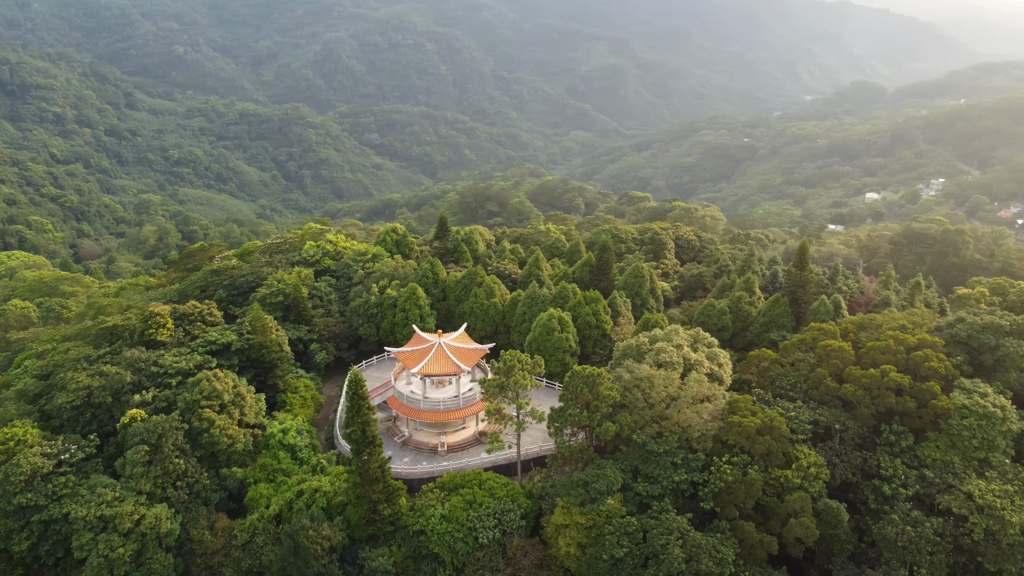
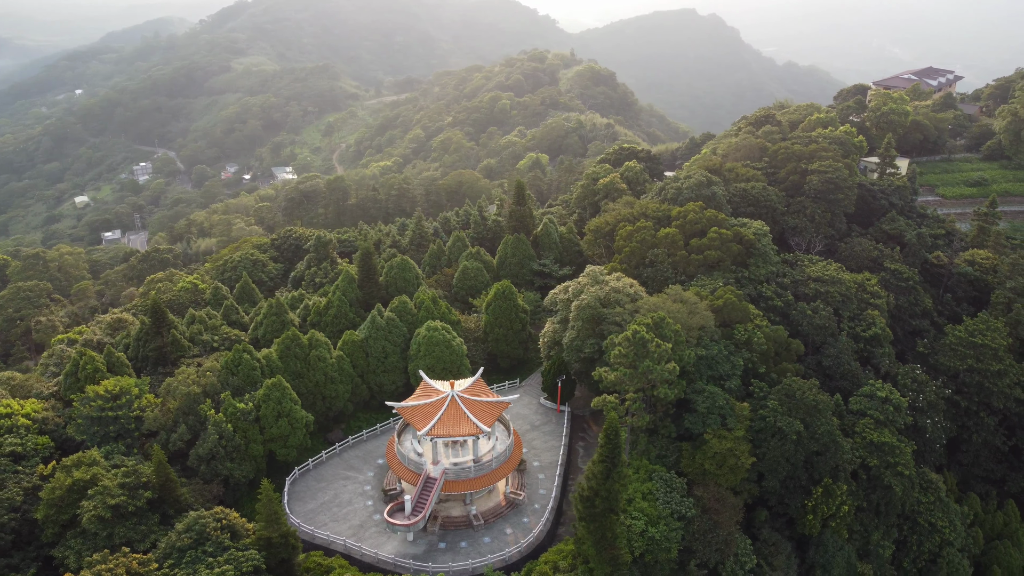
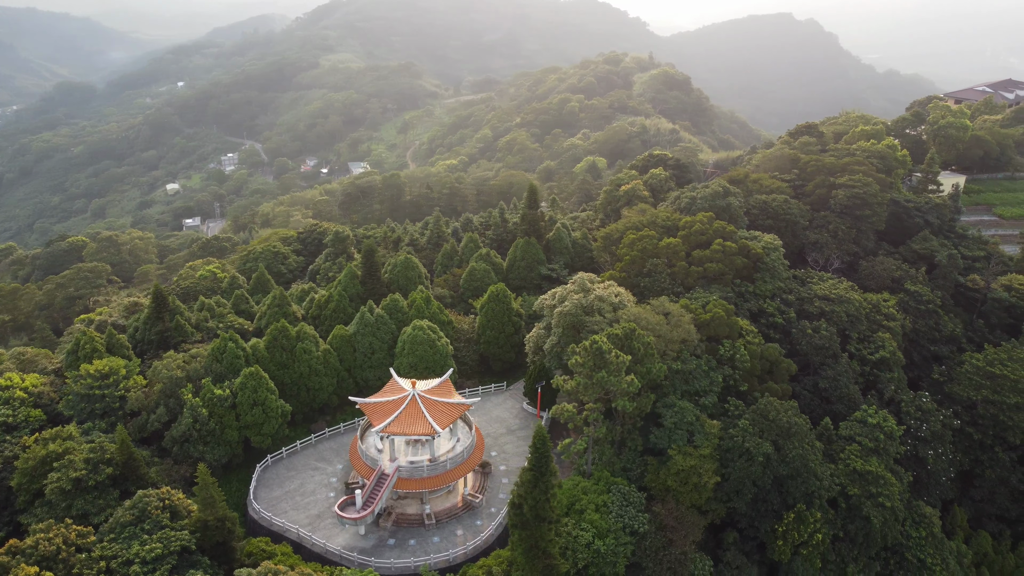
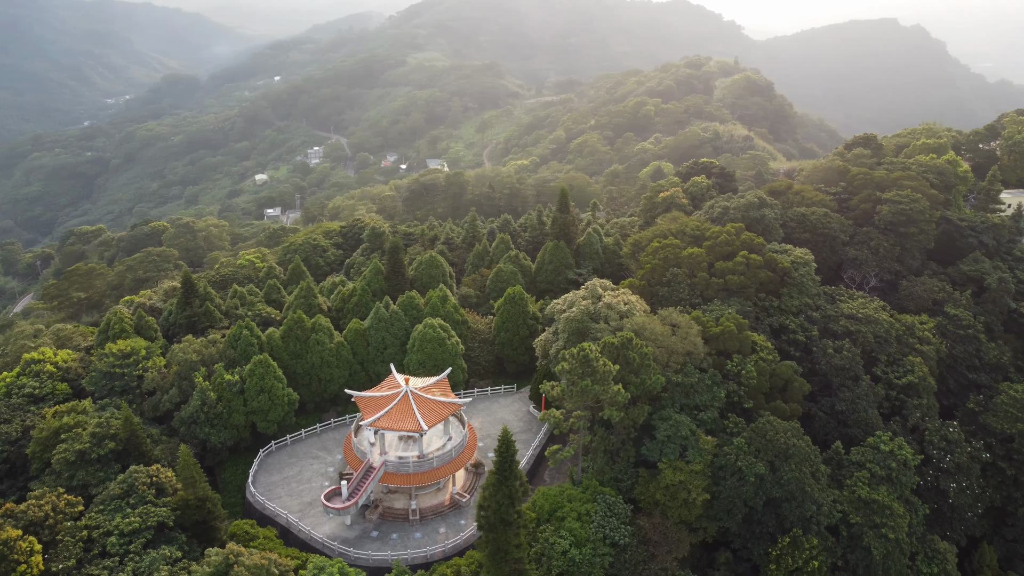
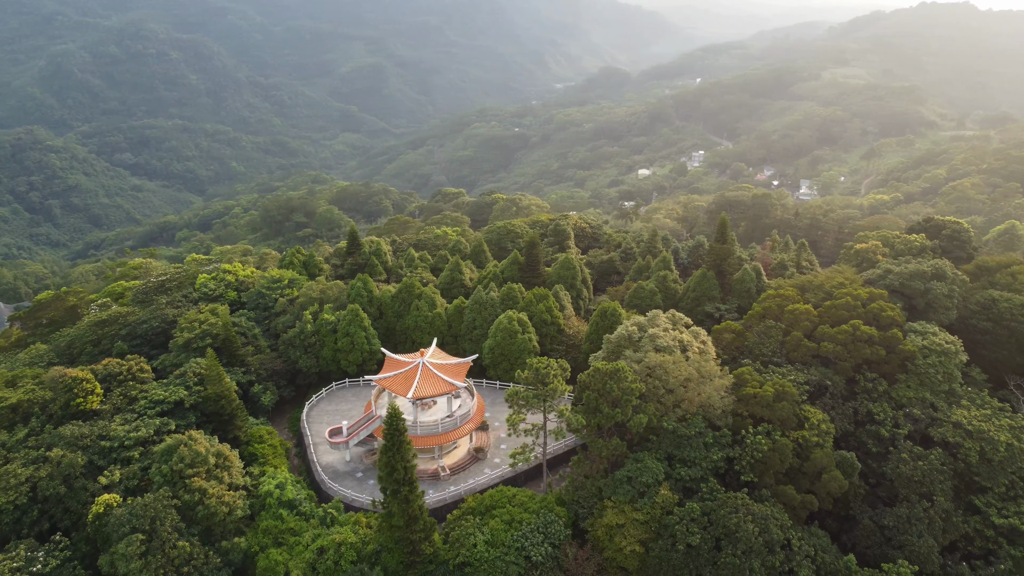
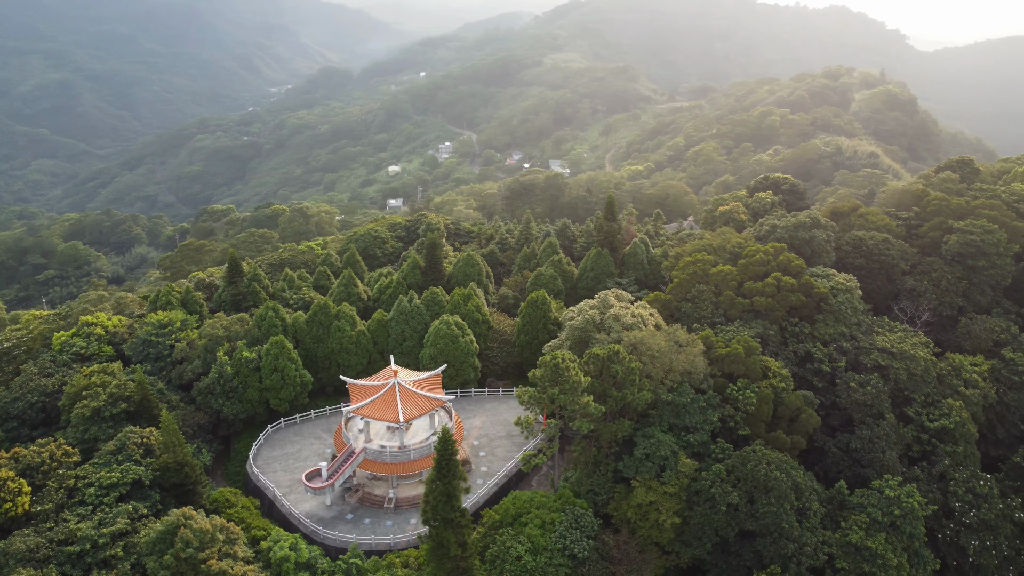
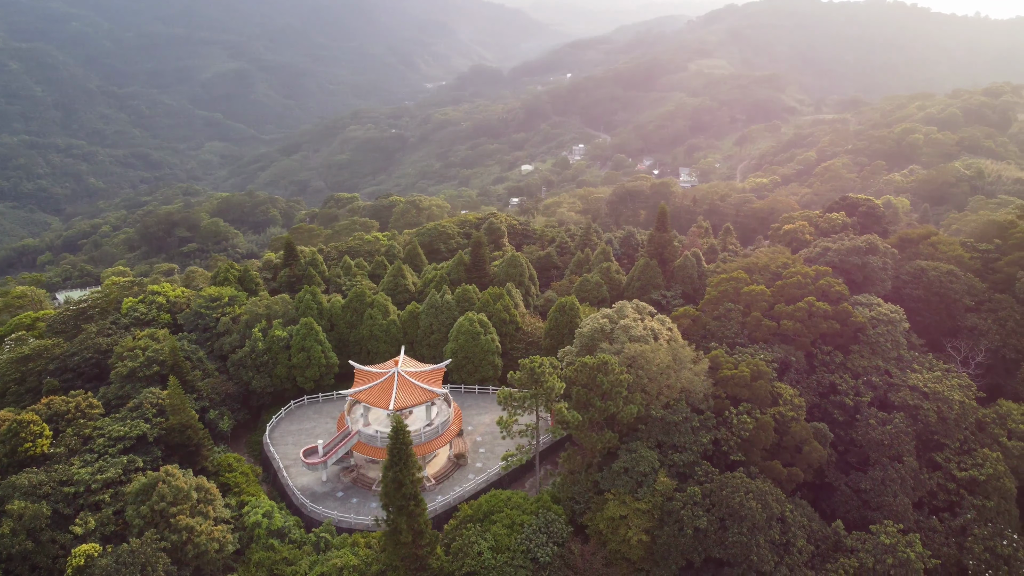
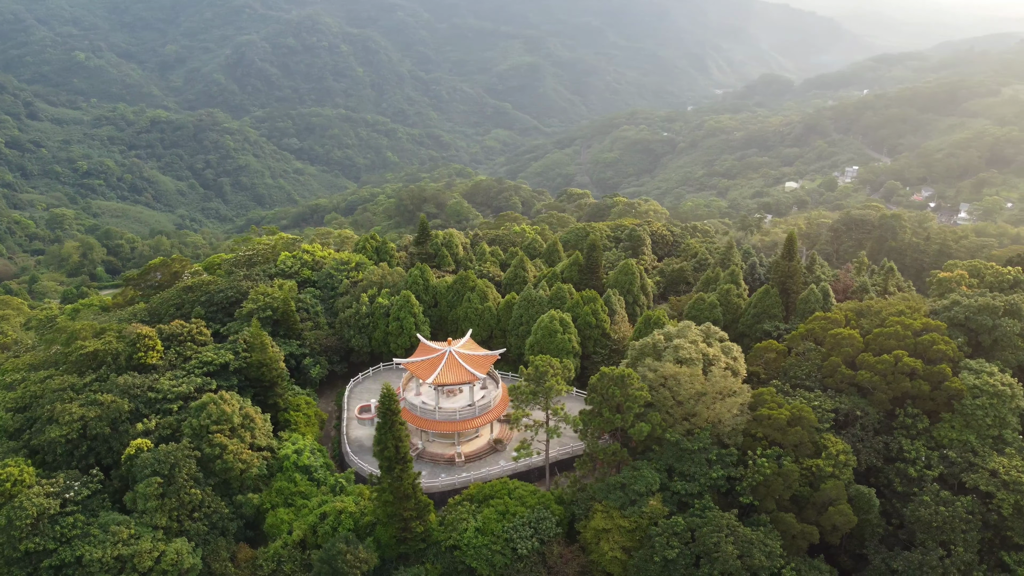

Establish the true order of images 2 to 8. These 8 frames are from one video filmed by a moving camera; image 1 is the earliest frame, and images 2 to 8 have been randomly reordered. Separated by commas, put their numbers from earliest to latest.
8, 5, 7, 6, 4, 3, 2
